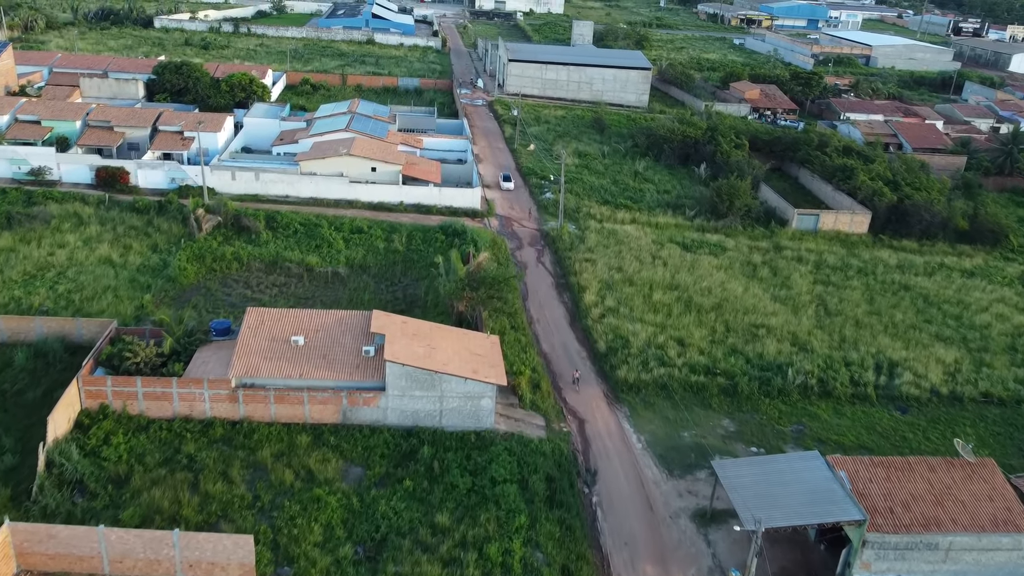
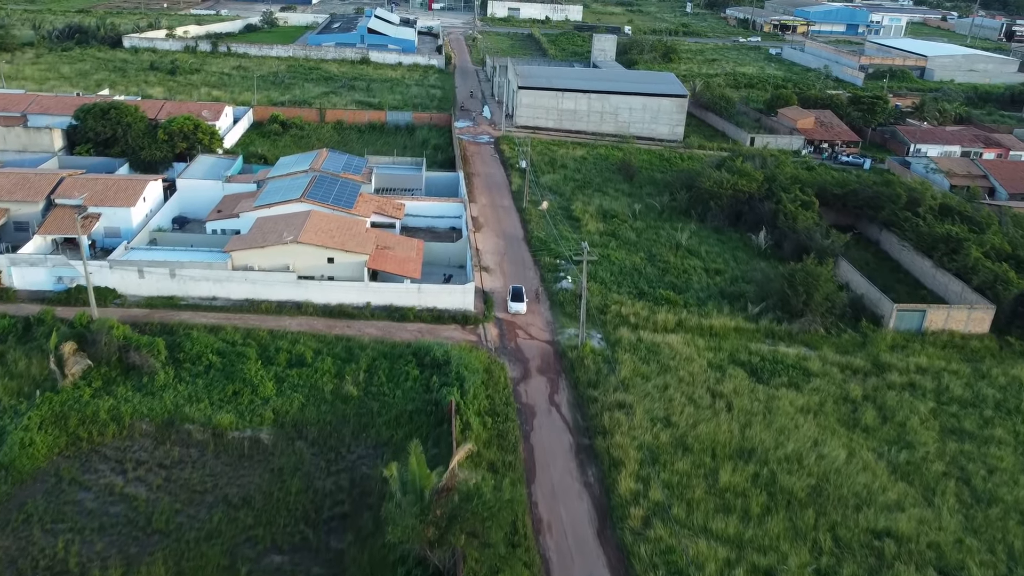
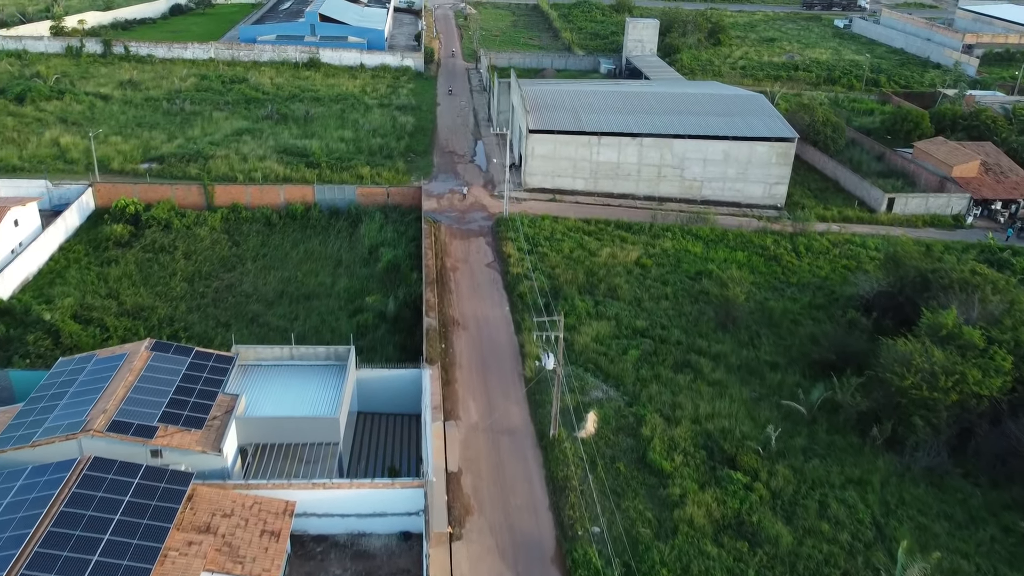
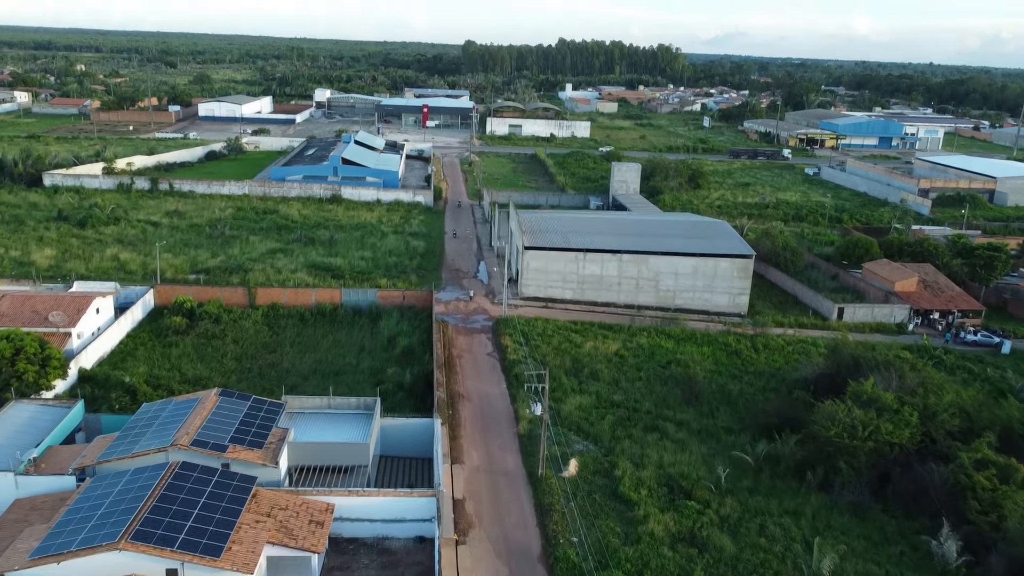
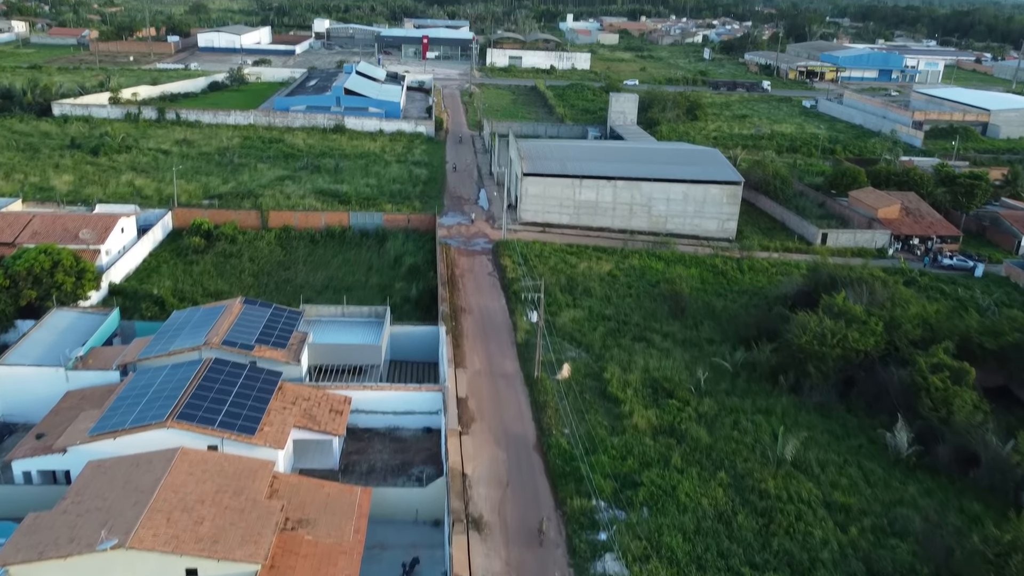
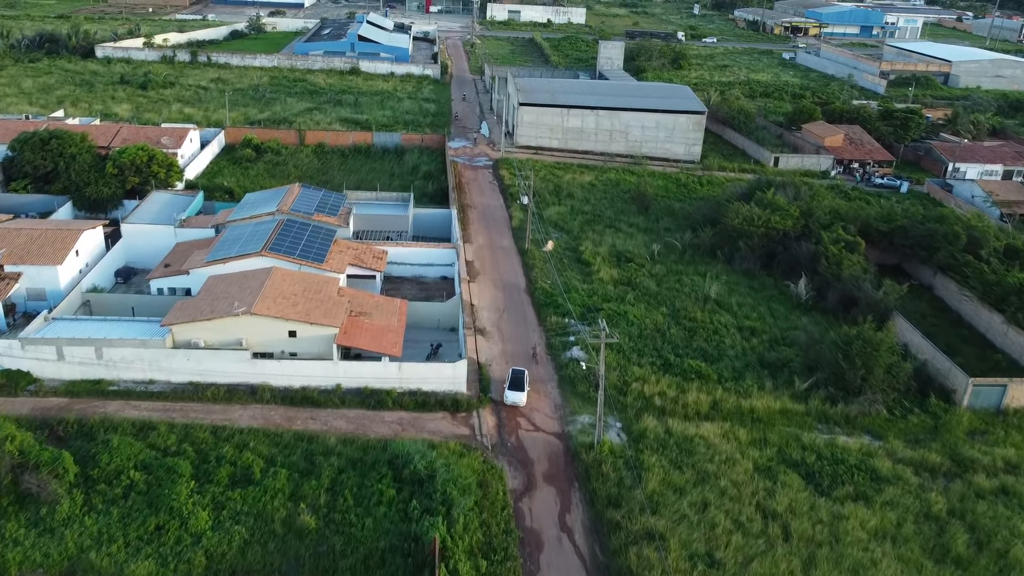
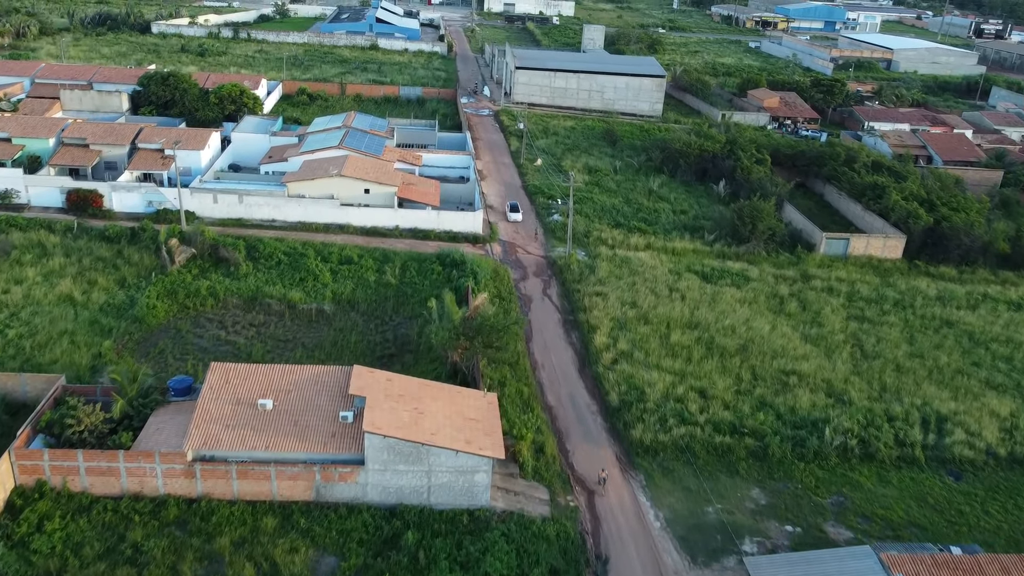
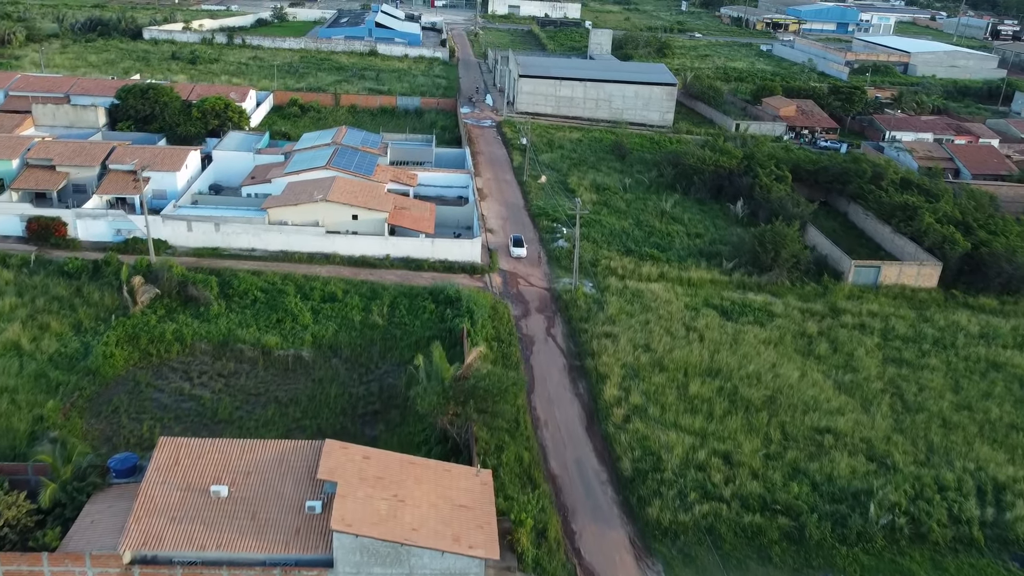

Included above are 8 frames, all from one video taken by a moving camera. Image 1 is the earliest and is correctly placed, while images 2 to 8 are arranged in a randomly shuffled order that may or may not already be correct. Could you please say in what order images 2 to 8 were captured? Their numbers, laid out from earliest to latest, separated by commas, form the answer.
7, 8, 2, 6, 5, 4, 3
